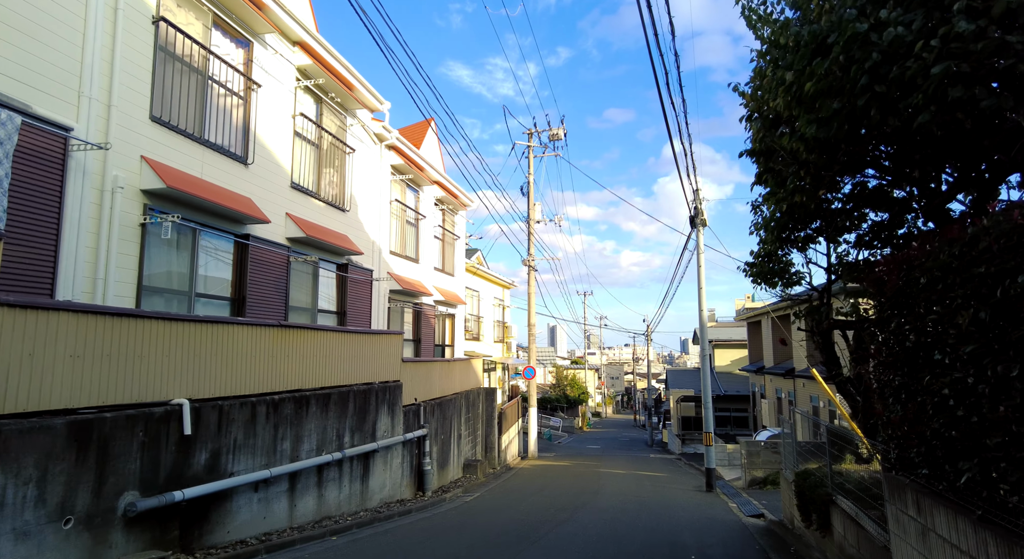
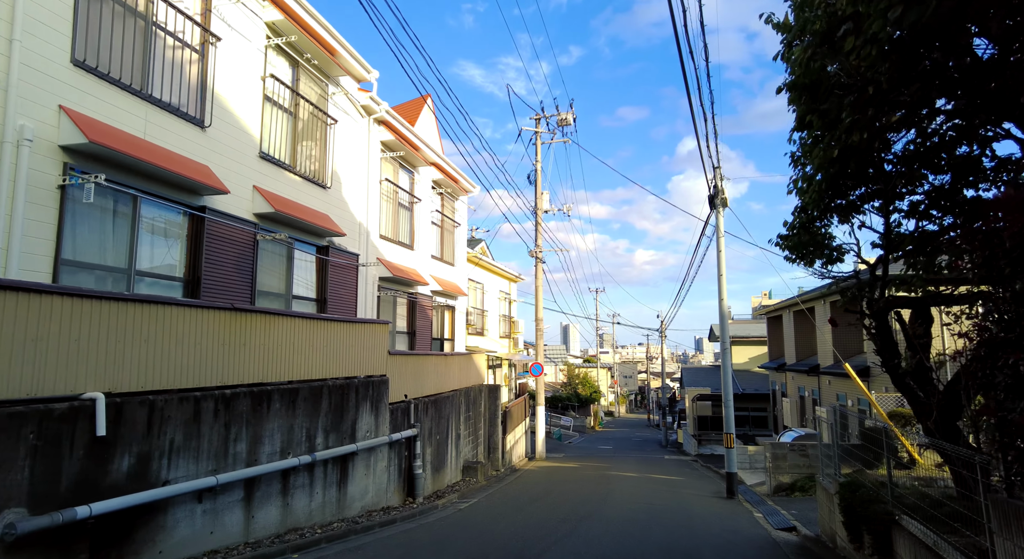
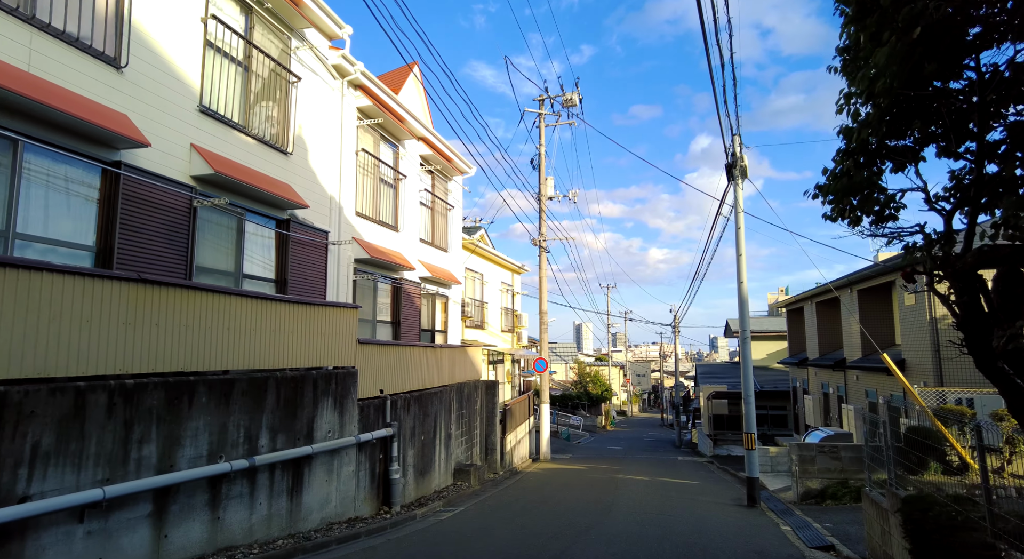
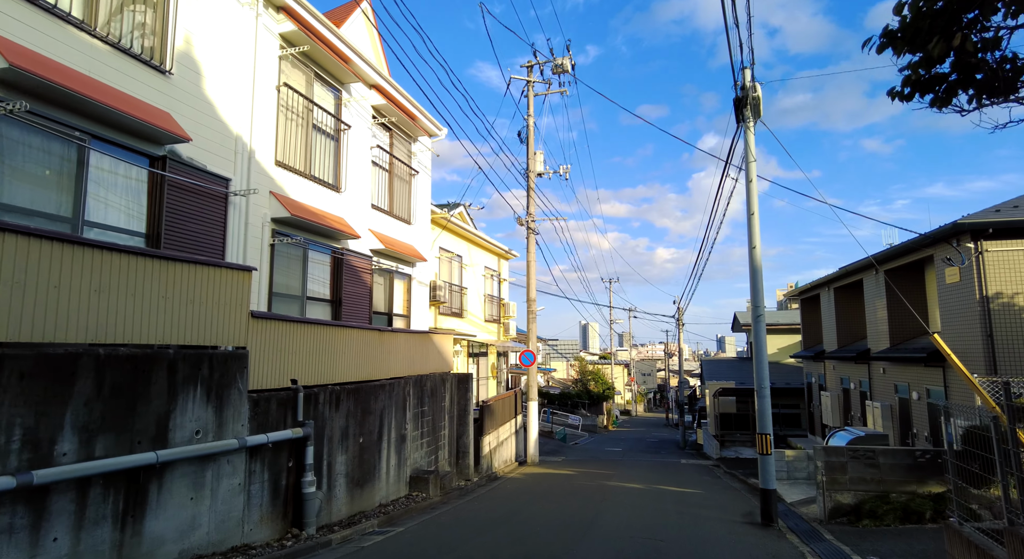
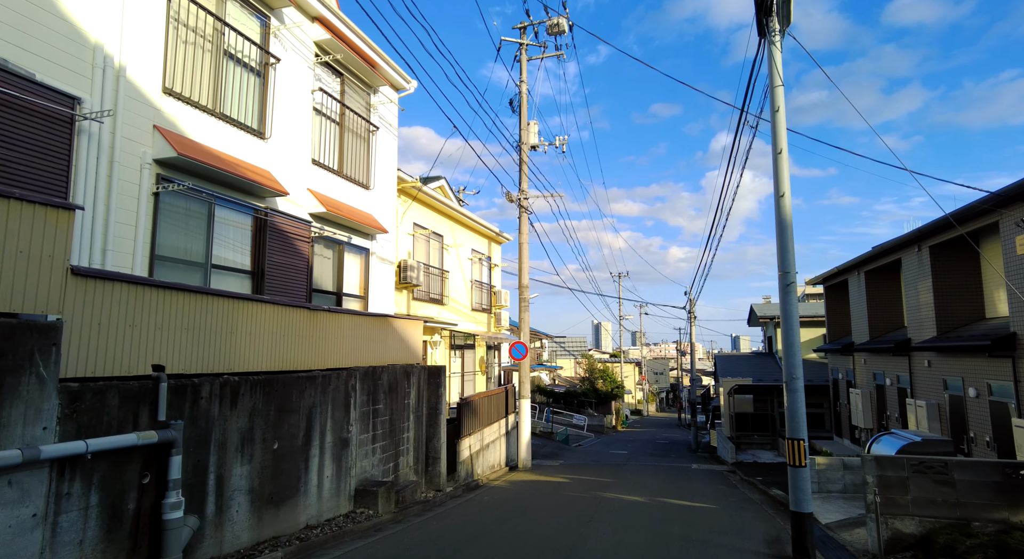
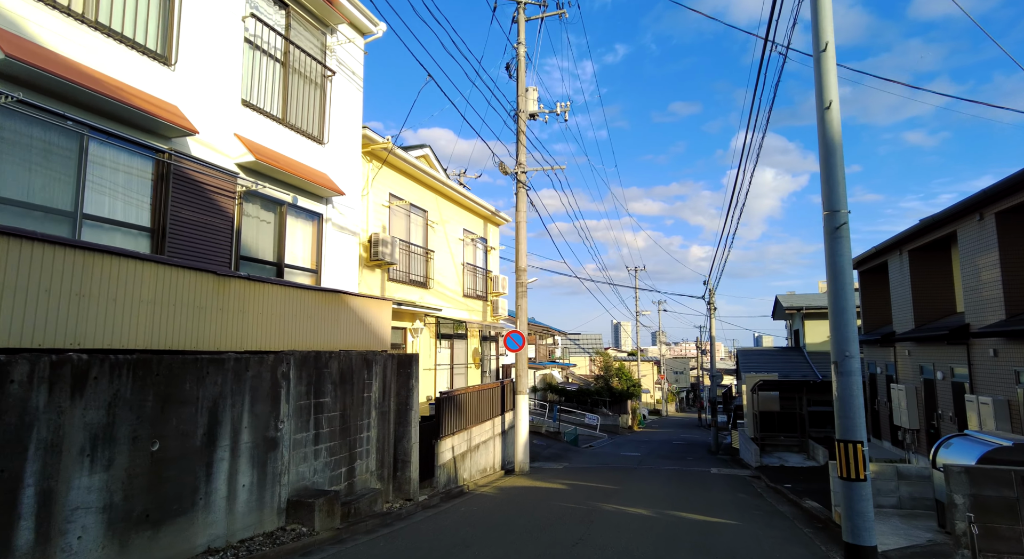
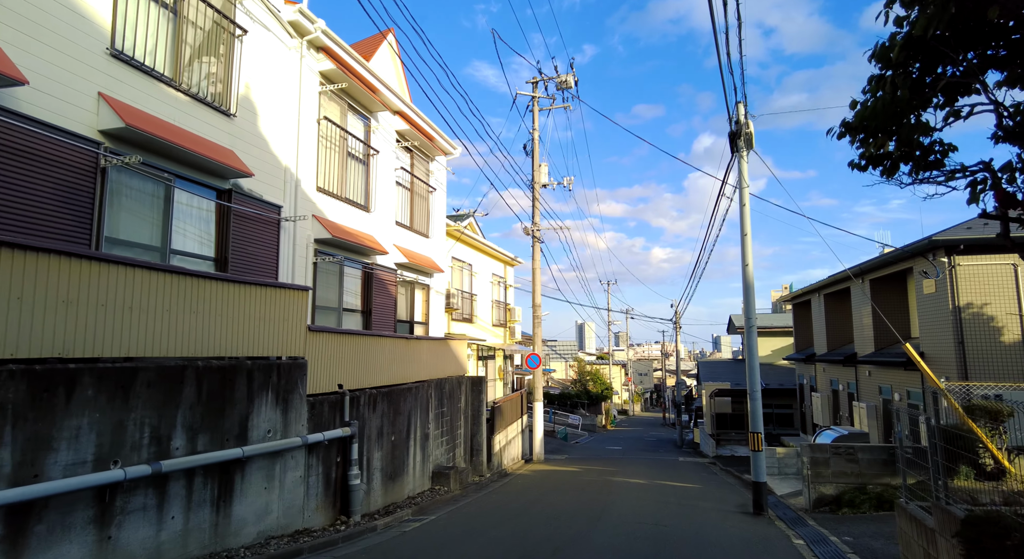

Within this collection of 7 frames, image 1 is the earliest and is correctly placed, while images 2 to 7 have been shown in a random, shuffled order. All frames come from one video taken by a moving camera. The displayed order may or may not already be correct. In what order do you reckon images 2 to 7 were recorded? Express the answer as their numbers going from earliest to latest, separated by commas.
2, 3, 7, 4, 5, 6
